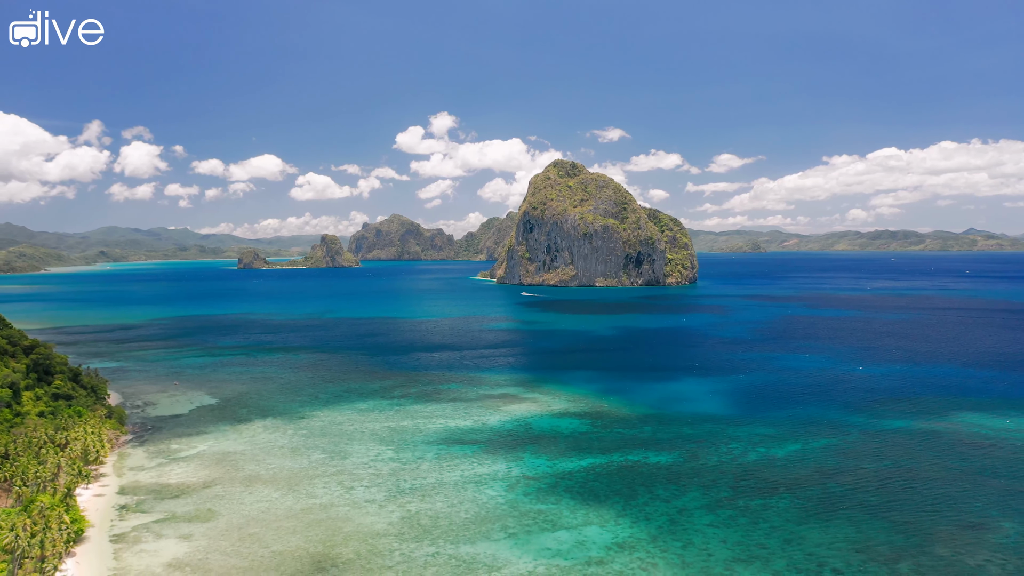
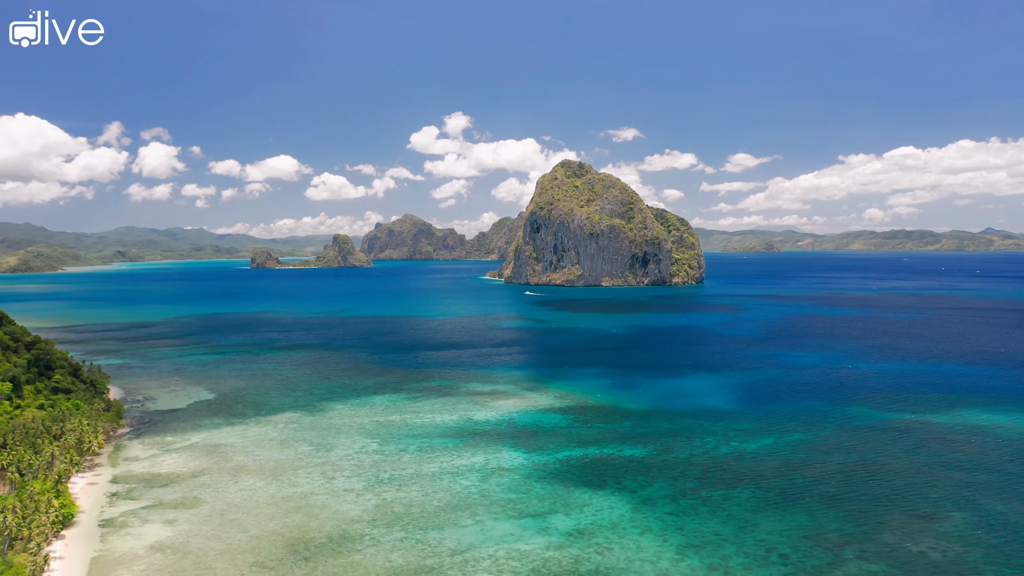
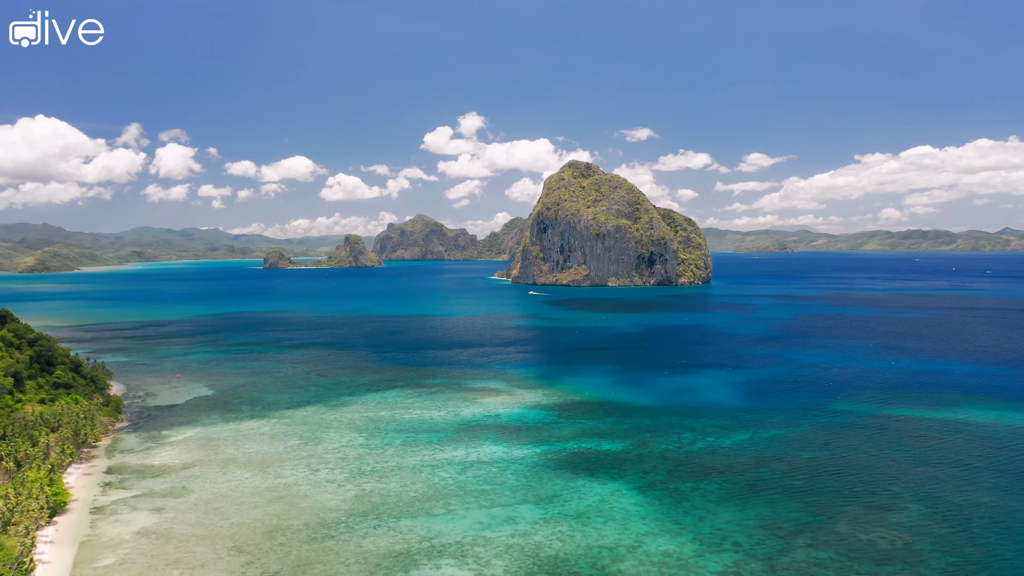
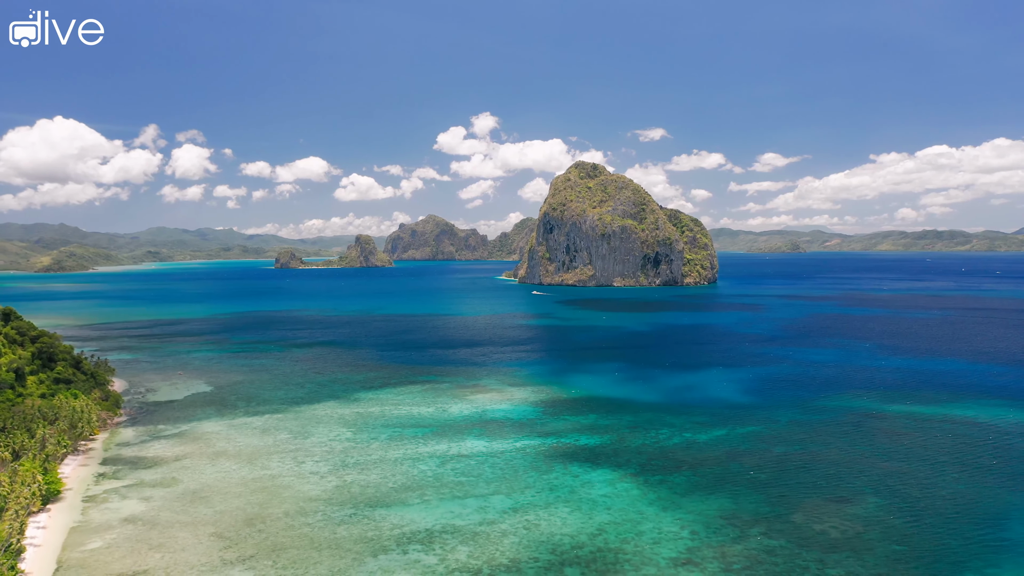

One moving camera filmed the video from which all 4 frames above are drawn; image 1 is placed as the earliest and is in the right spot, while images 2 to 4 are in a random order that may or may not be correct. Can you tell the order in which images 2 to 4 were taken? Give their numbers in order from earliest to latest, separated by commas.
2, 3, 4
